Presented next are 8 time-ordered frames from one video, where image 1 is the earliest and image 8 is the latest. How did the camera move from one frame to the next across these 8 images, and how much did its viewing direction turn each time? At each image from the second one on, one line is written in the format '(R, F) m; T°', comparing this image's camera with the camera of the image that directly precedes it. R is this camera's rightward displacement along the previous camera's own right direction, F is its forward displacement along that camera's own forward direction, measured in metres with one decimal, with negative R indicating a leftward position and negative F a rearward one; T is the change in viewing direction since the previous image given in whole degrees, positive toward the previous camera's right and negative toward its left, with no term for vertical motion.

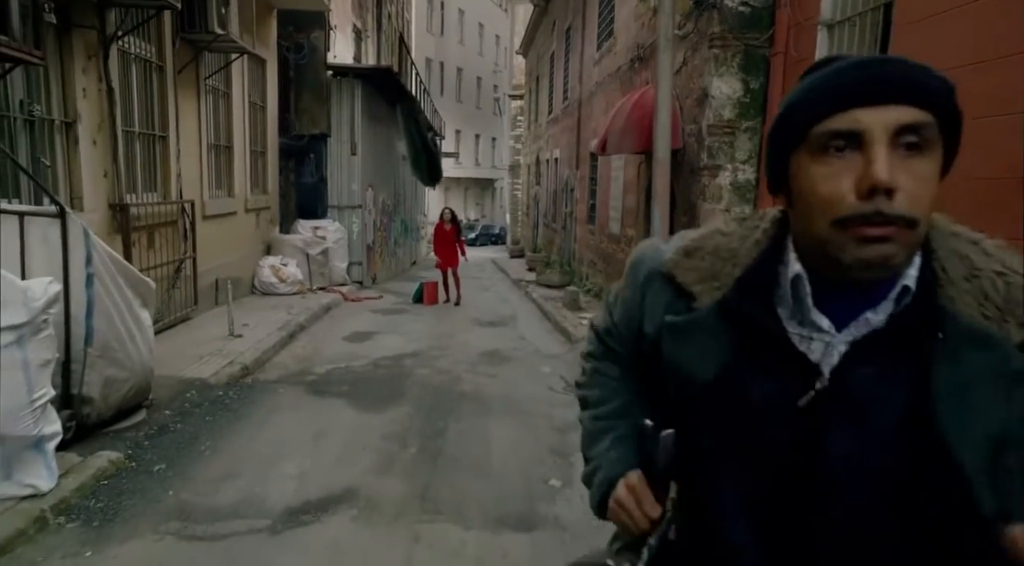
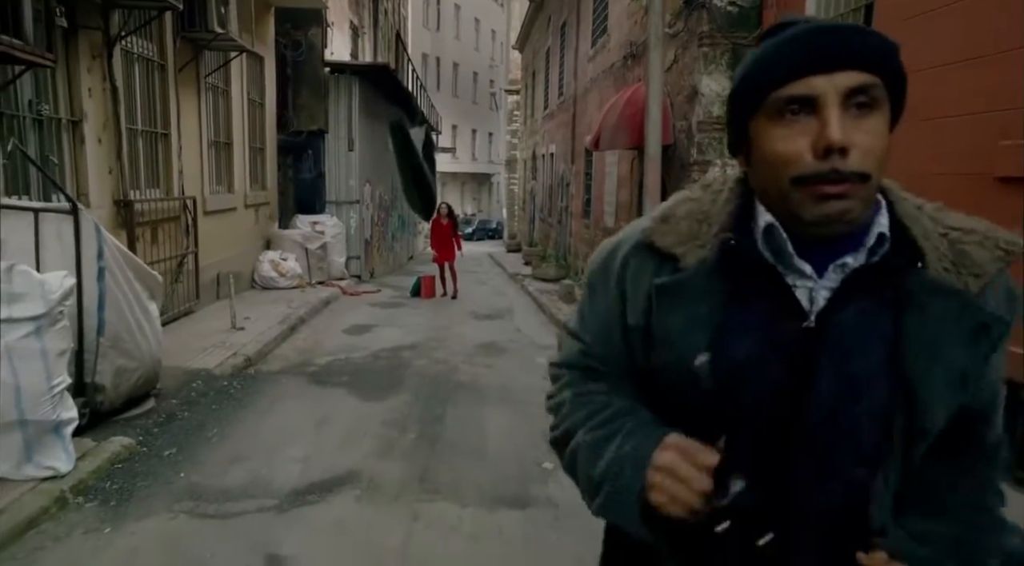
(0.0, -0.2) m; 0°
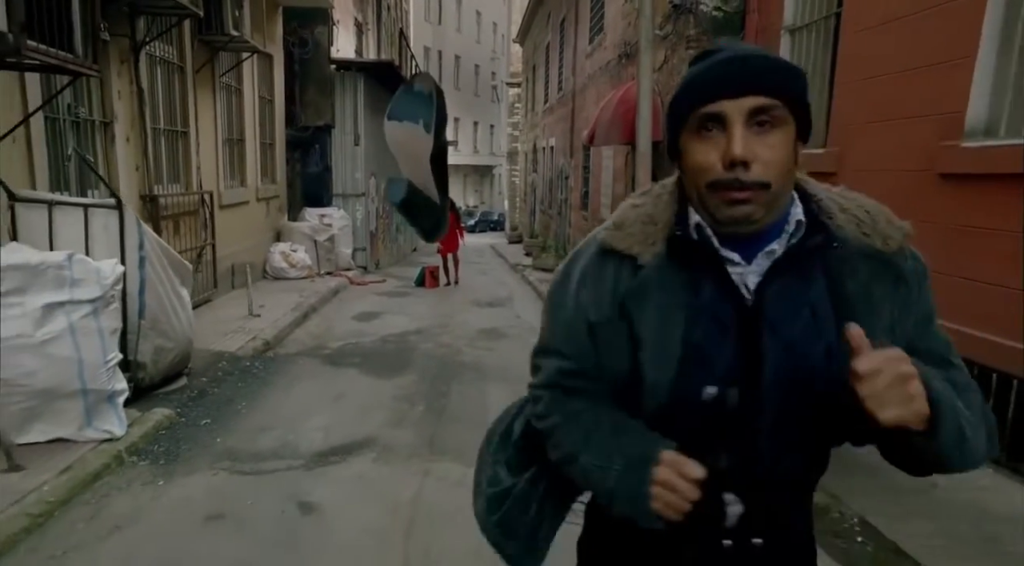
(0.0, -0.5) m; 0°
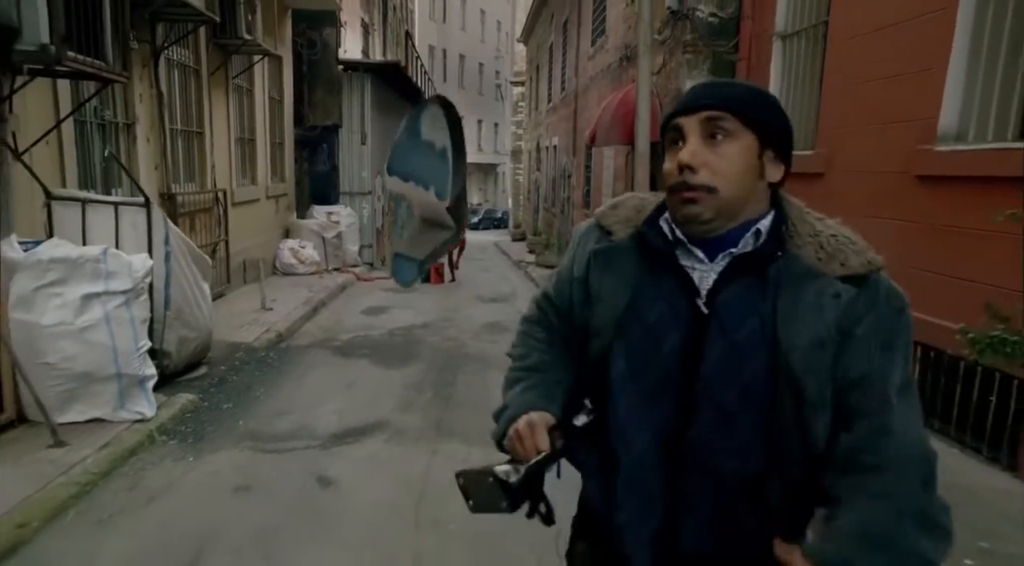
(0.0, -0.3) m; 0°
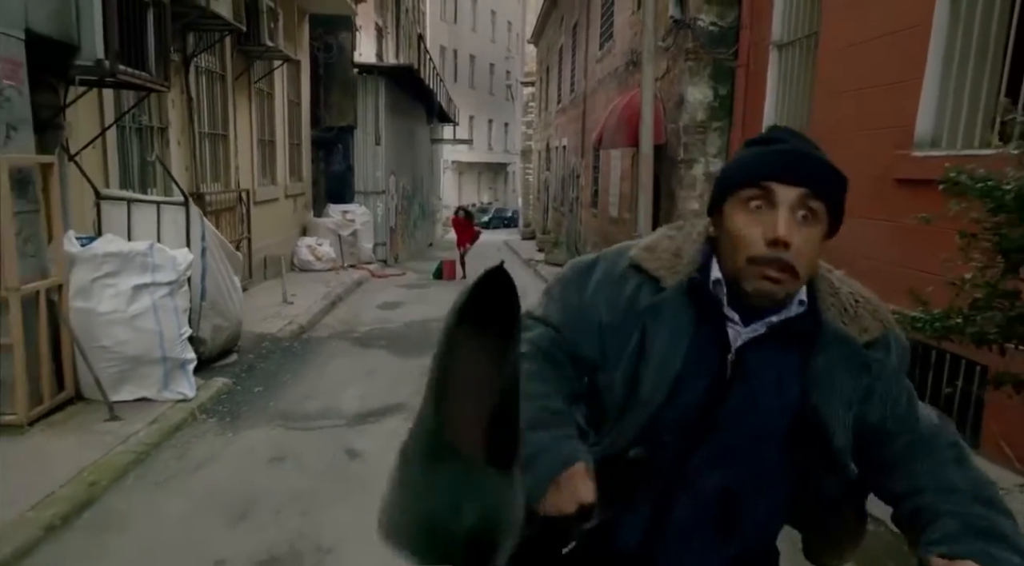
(0.0, -0.4) m; -1°
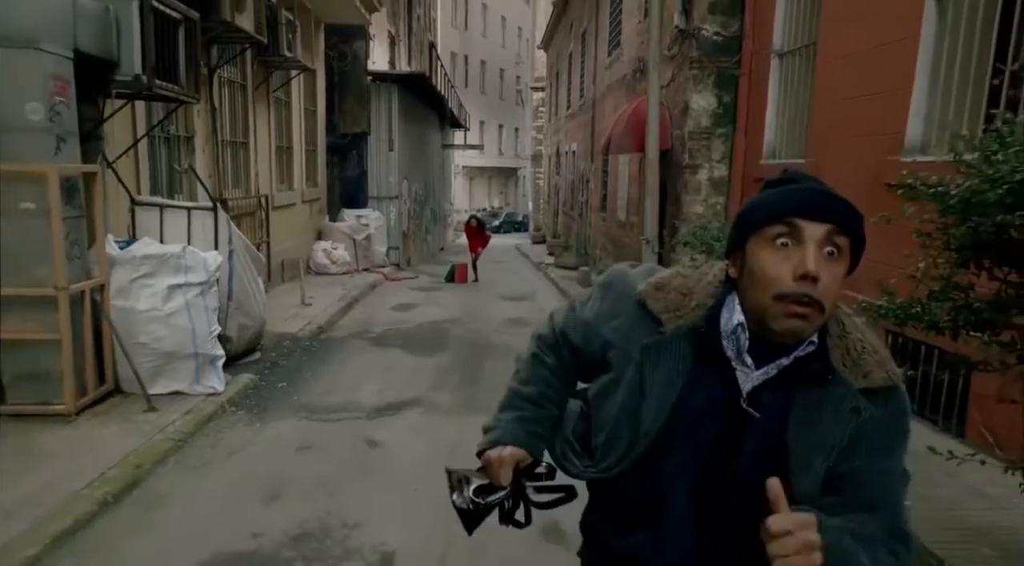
(0.0, -0.3) m; -1°
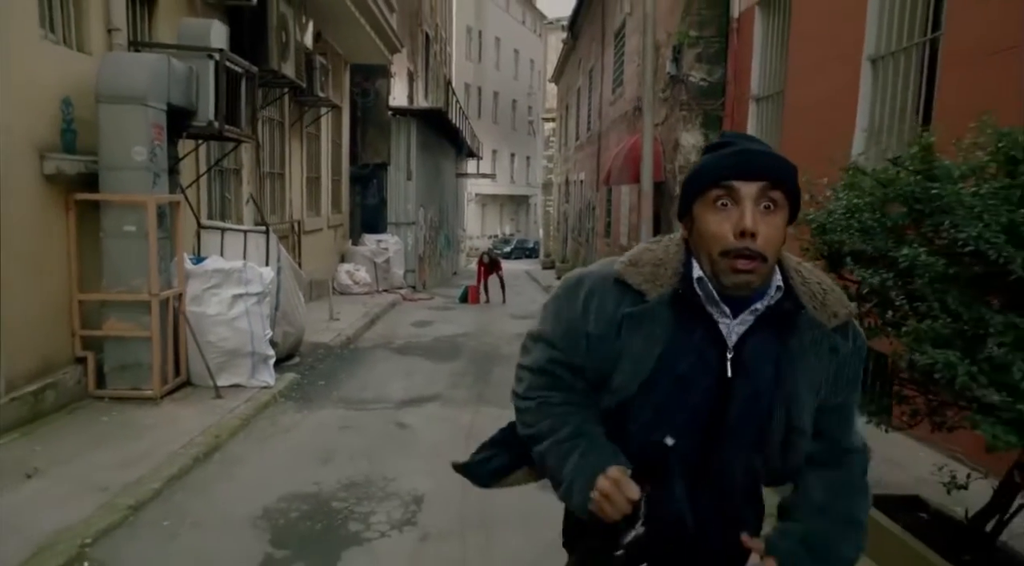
(0.0, -1.1) m; -1°
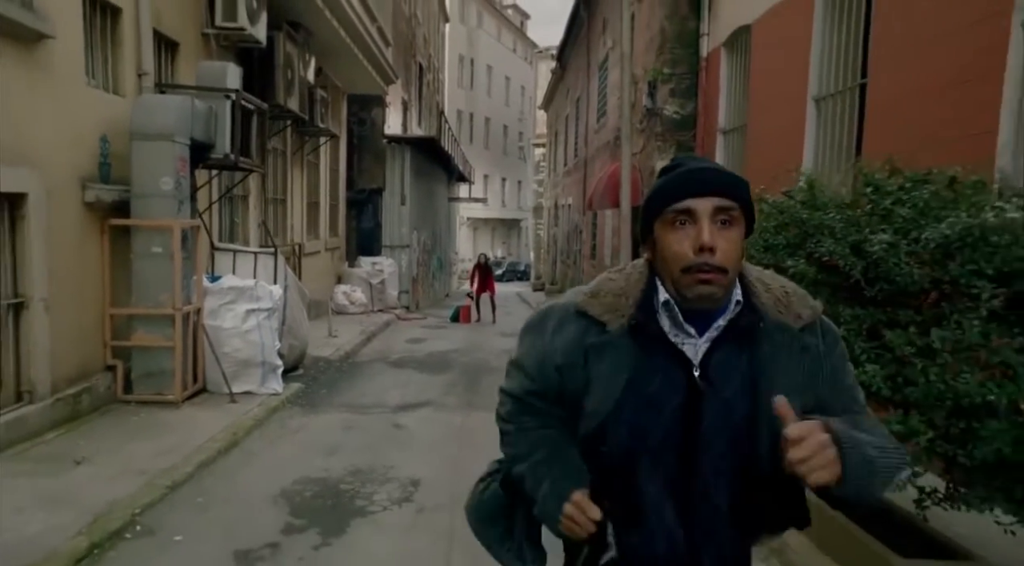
(+0.1, -0.7) m; +1°
